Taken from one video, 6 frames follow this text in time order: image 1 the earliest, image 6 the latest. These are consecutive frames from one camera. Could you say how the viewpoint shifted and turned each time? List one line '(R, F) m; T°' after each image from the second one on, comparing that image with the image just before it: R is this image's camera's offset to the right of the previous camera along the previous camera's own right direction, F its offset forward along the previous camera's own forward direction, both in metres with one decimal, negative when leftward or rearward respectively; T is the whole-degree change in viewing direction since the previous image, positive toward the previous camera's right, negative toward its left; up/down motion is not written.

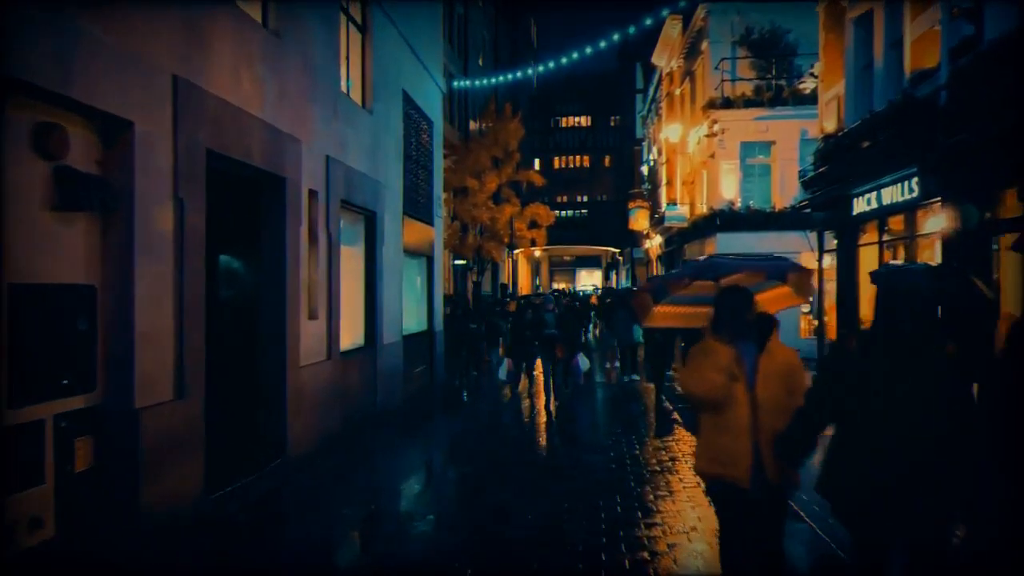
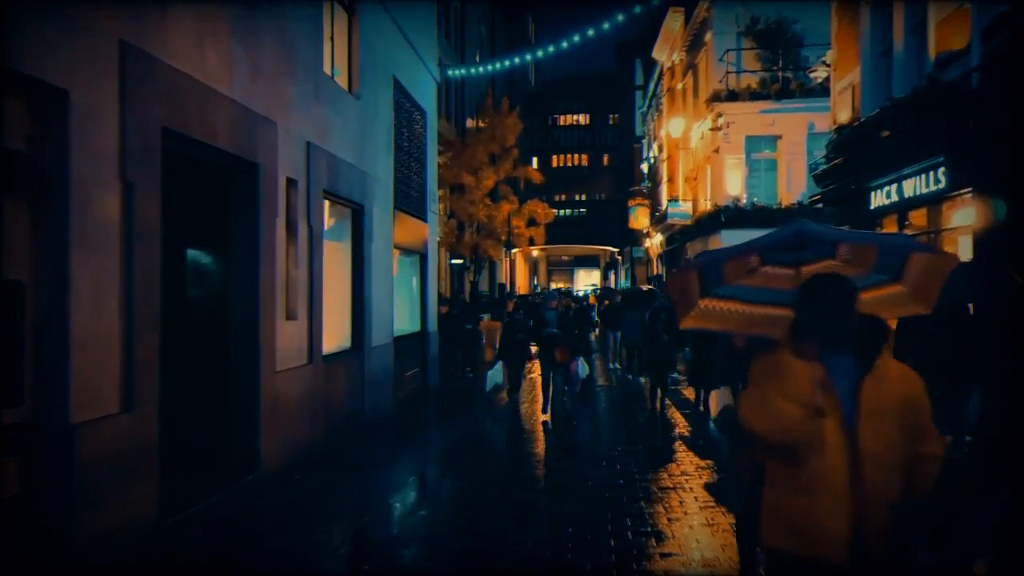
(0.0, +0.9) m; 0°
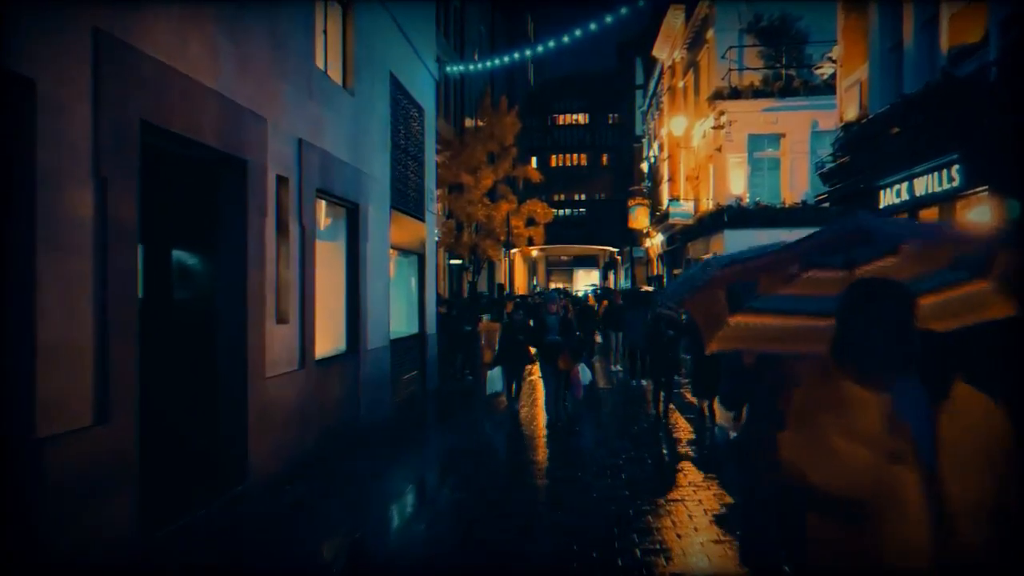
(0.0, +0.4) m; 0°
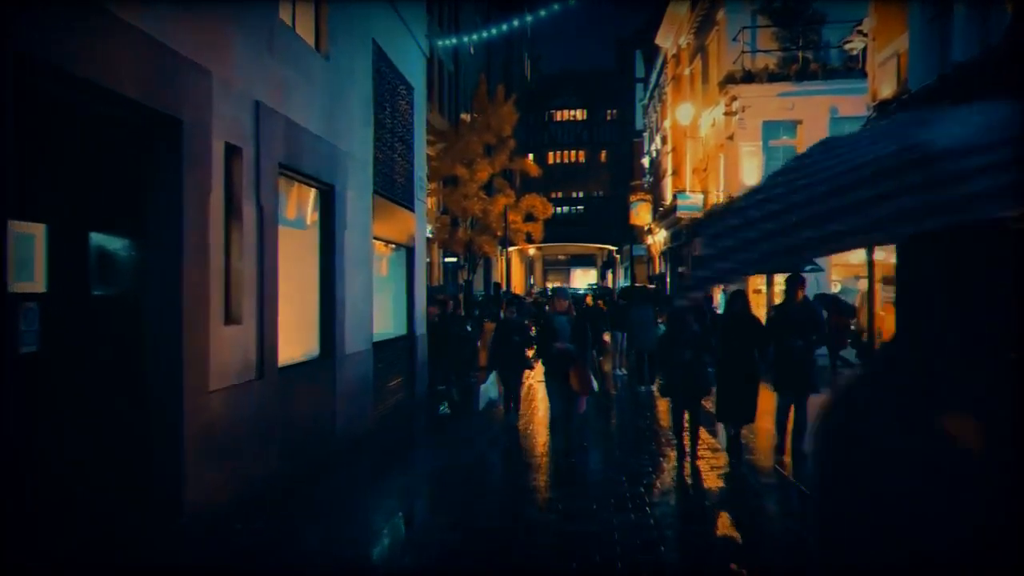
(0.0, +1.6) m; 0°
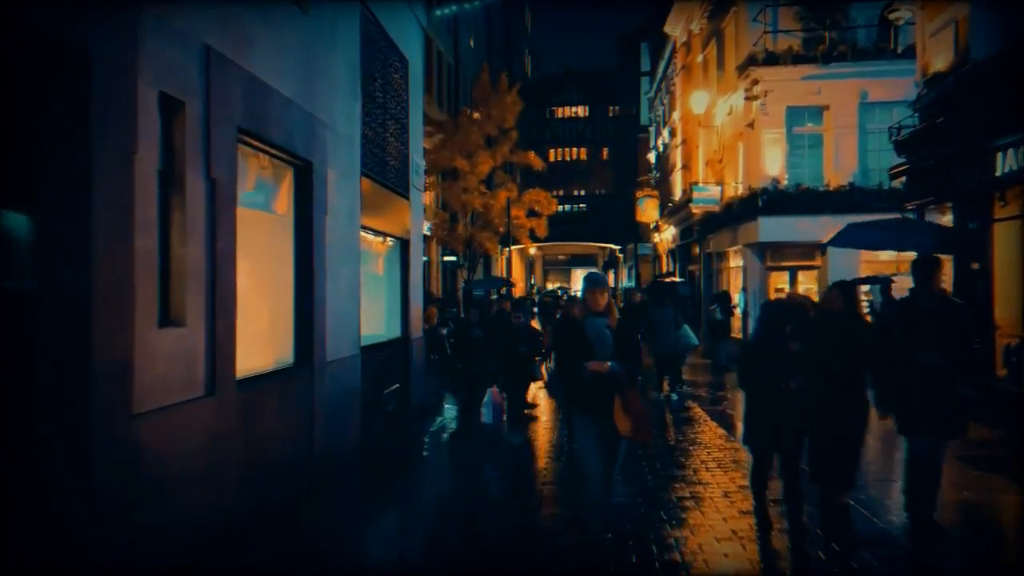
(-0.1, +1.6) m; 0°
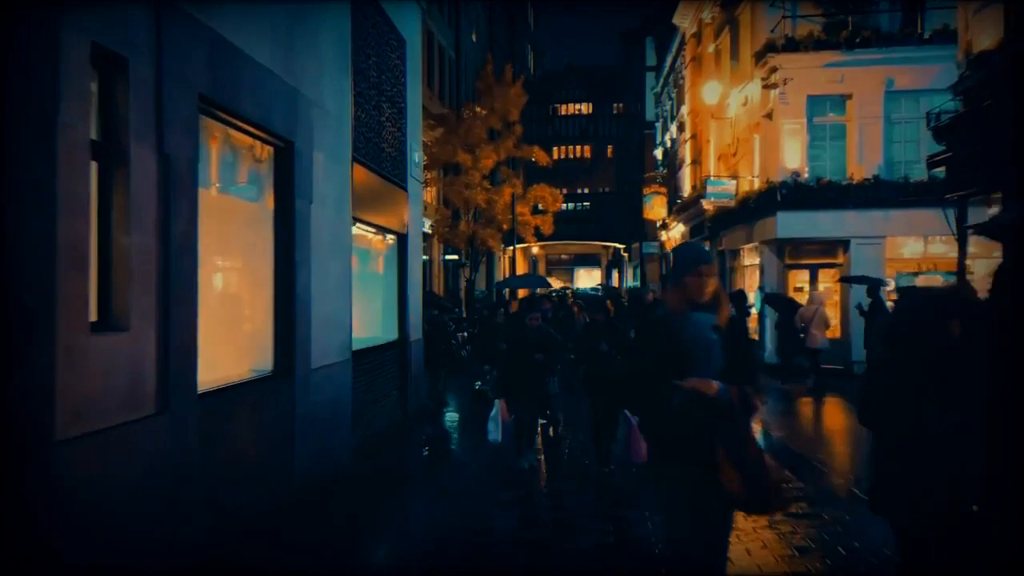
(-0.1, +1.0) m; 0°
